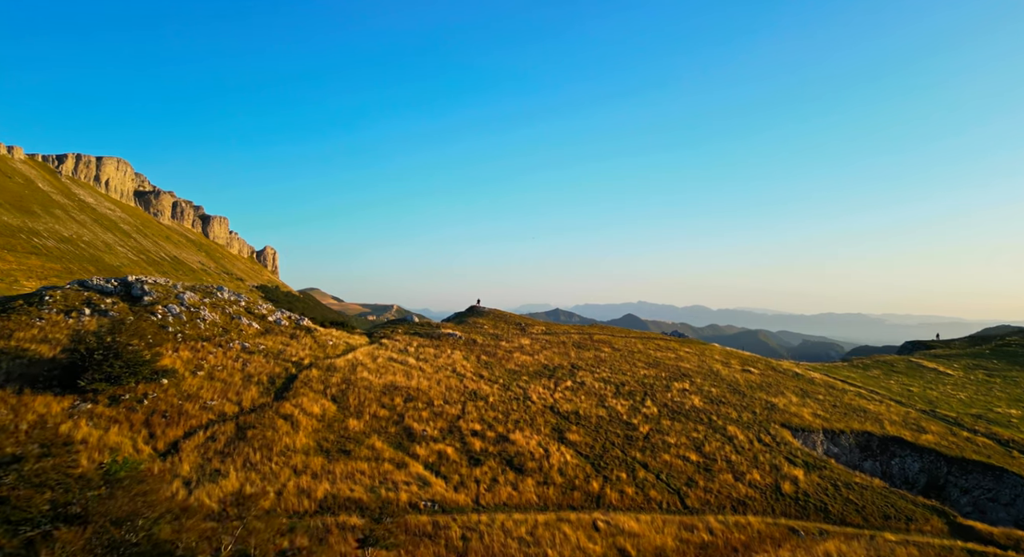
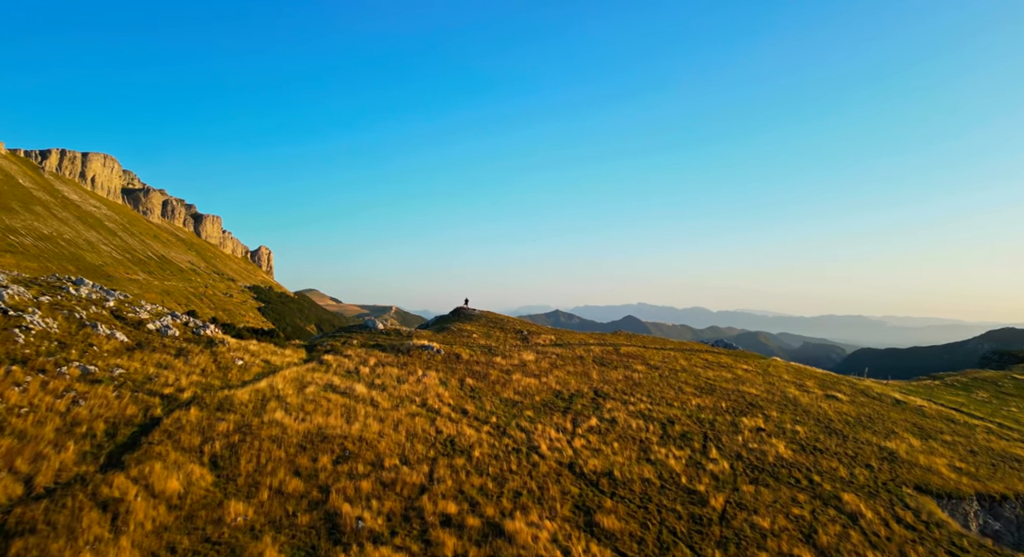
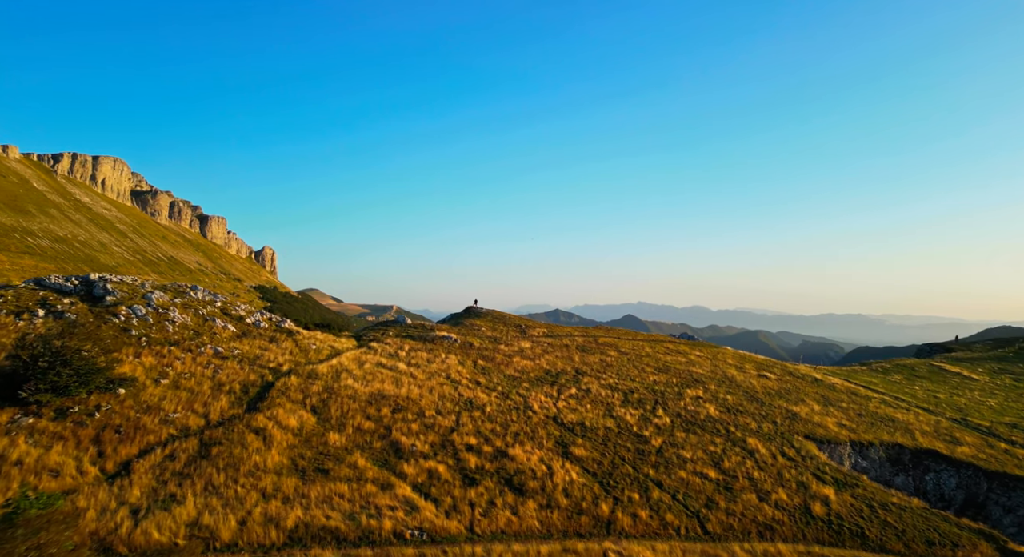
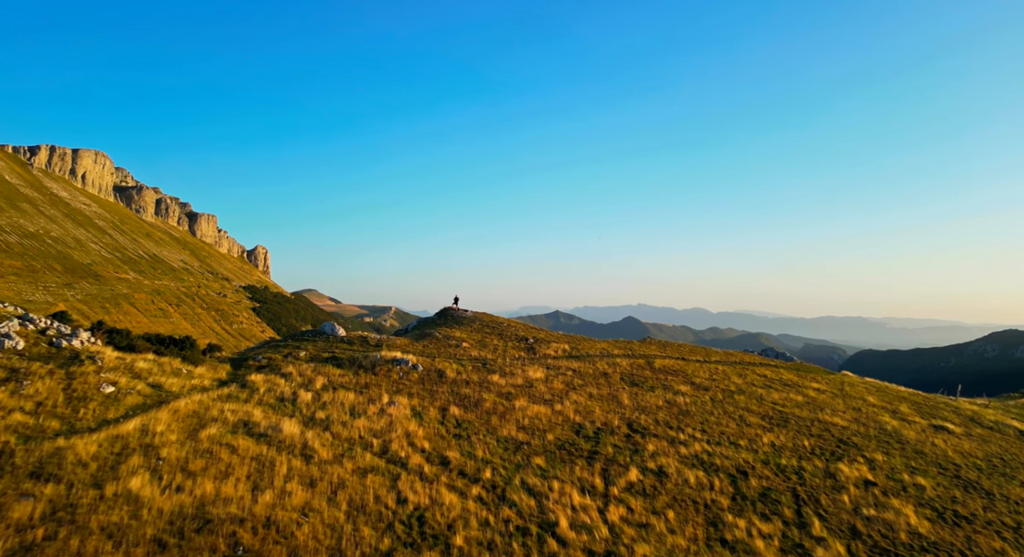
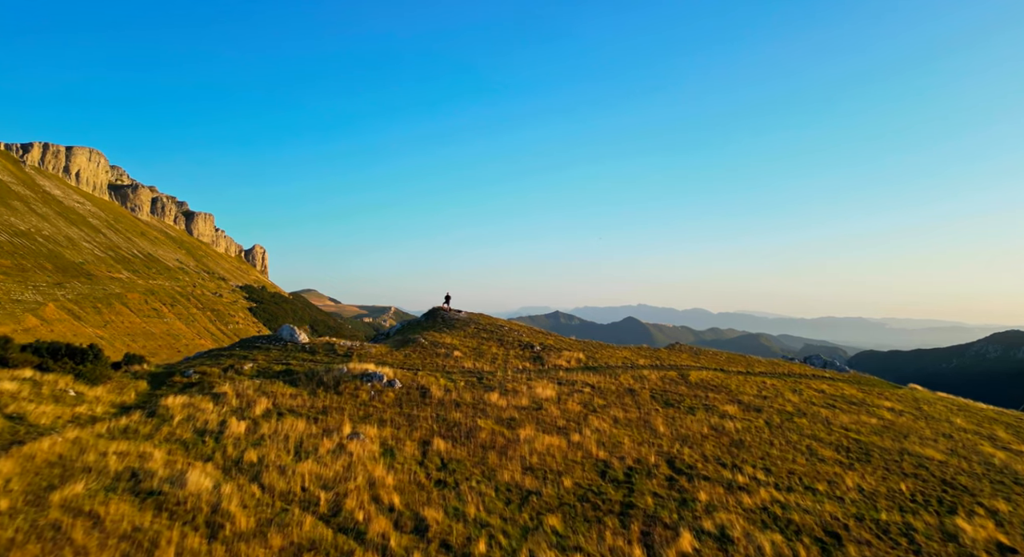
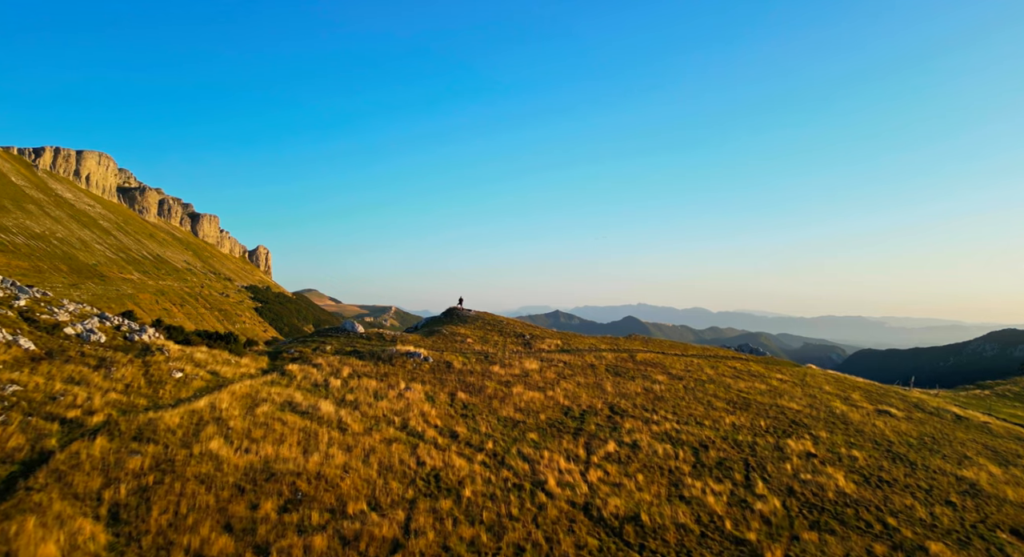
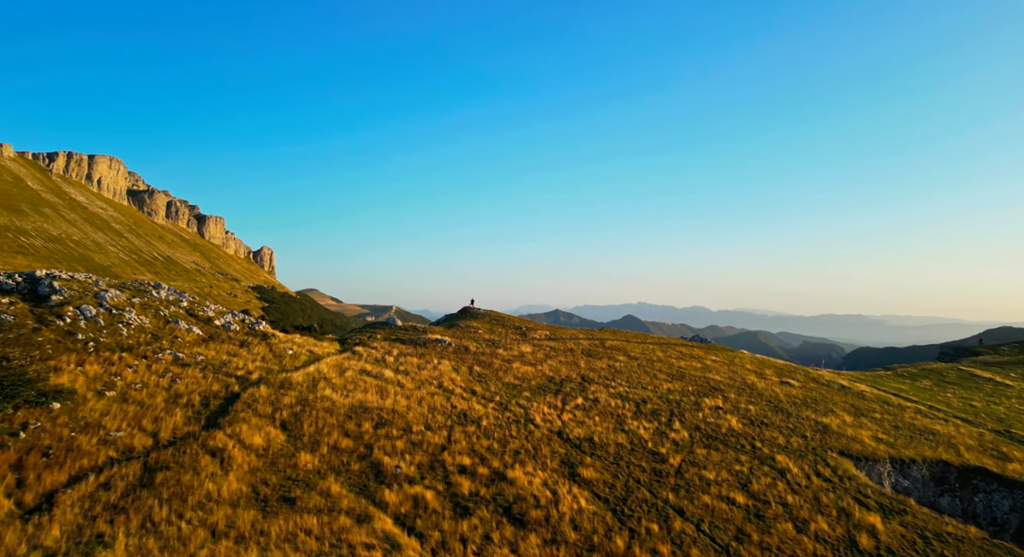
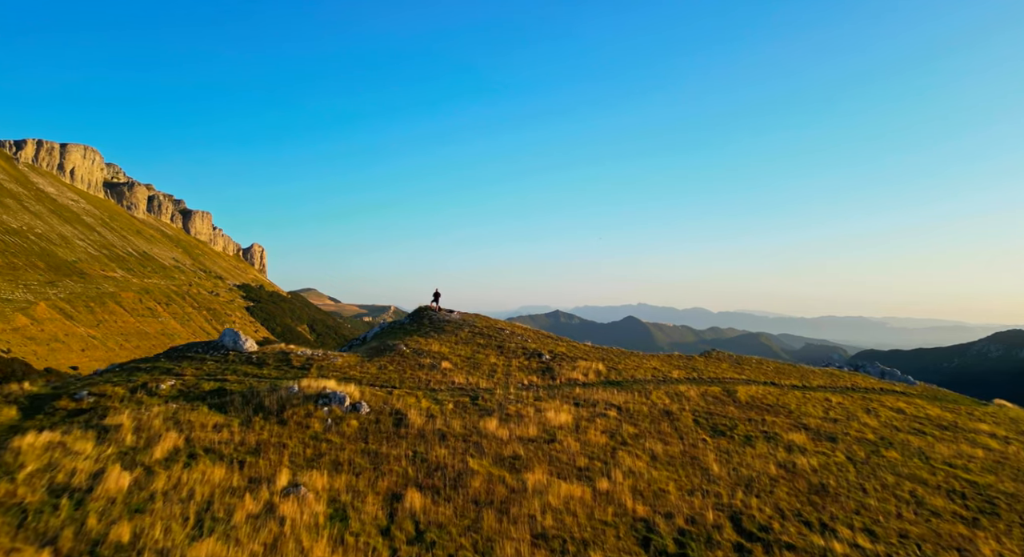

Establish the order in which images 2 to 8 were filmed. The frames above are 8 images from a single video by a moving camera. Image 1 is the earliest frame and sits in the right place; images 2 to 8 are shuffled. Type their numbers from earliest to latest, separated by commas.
3, 7, 2, 6, 4, 5, 8
